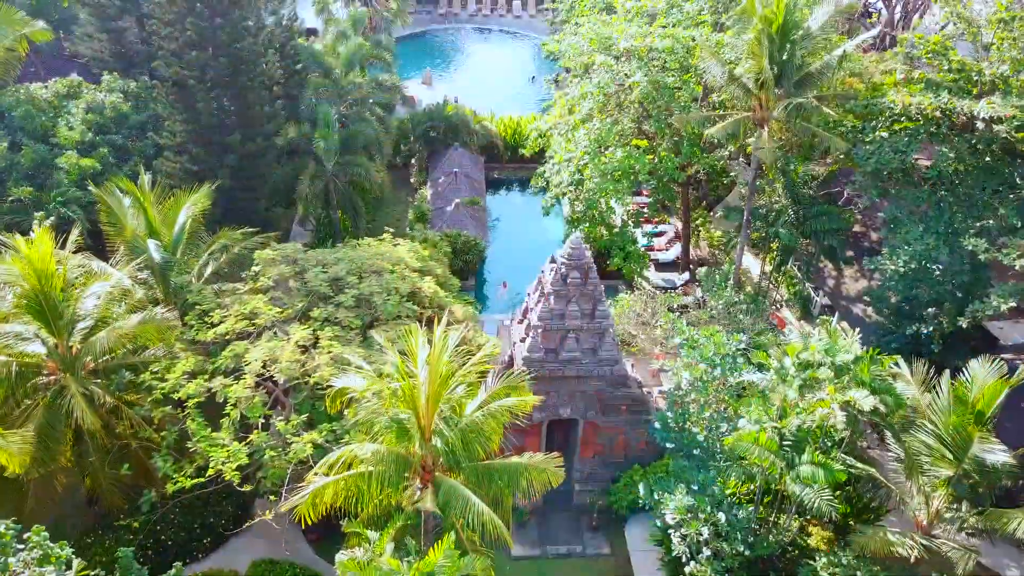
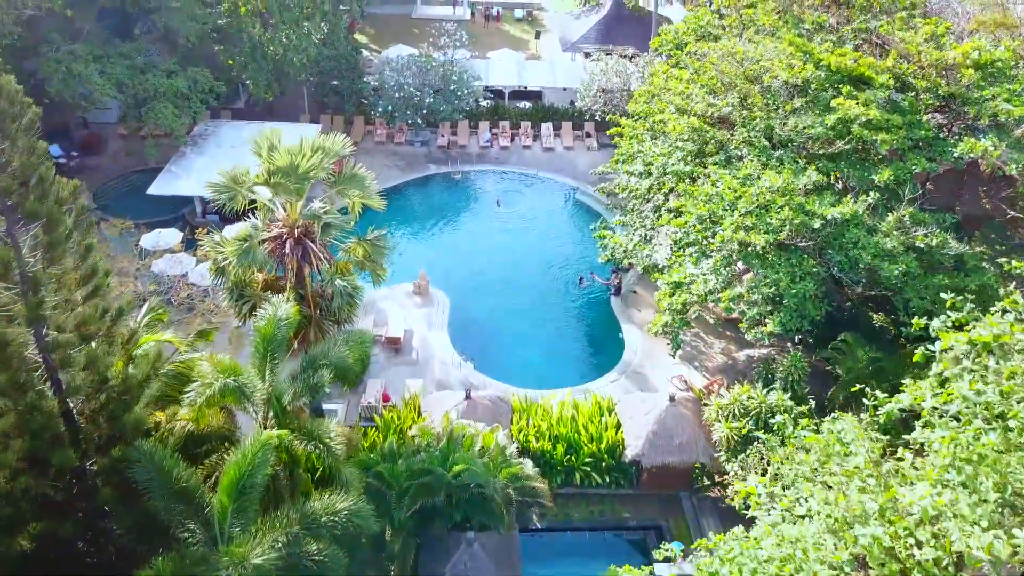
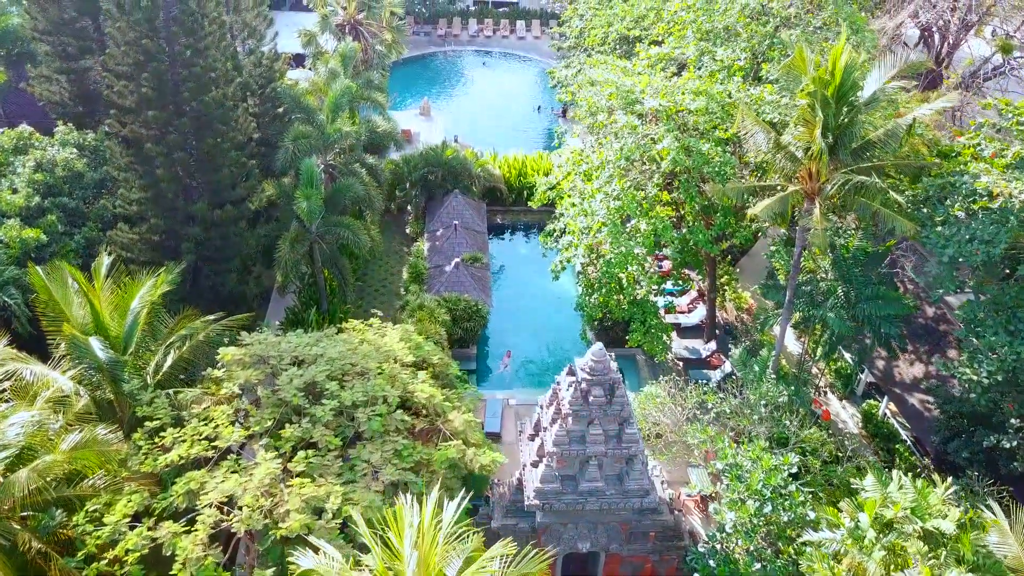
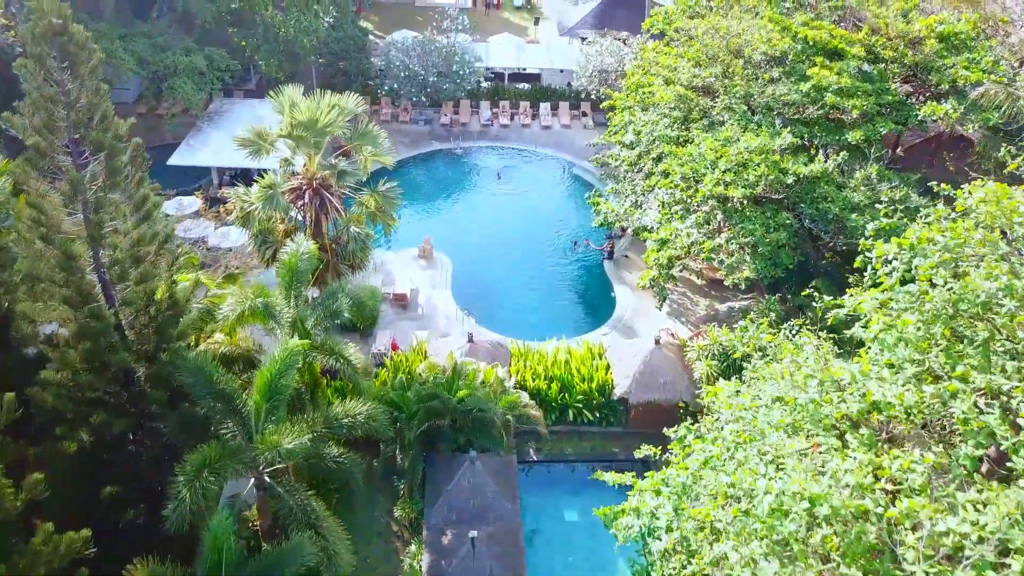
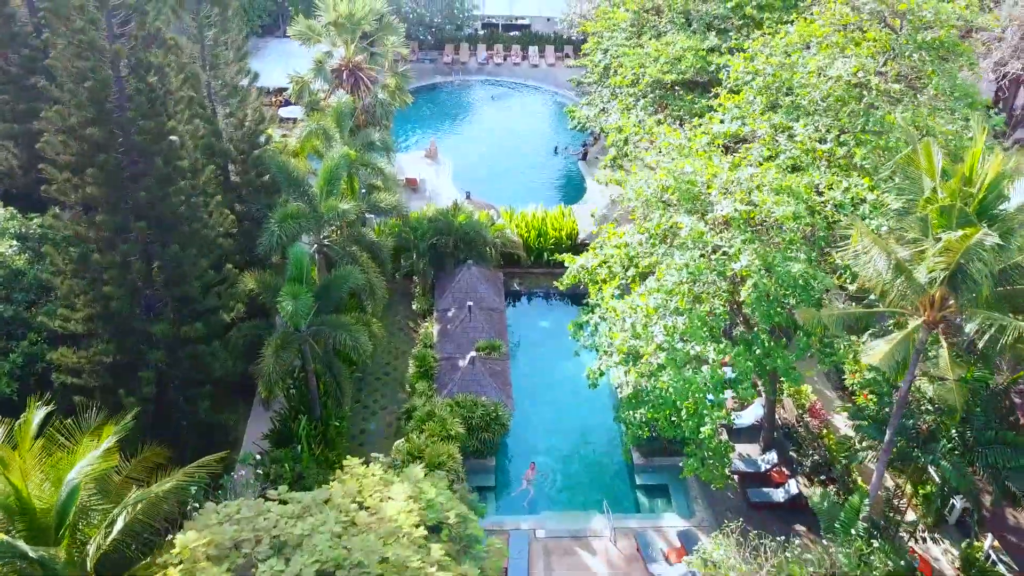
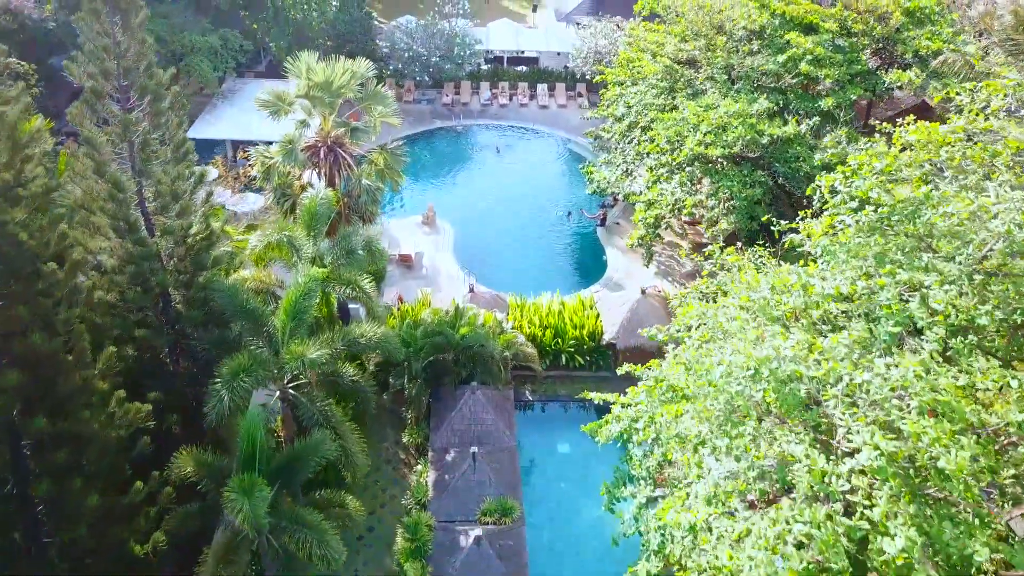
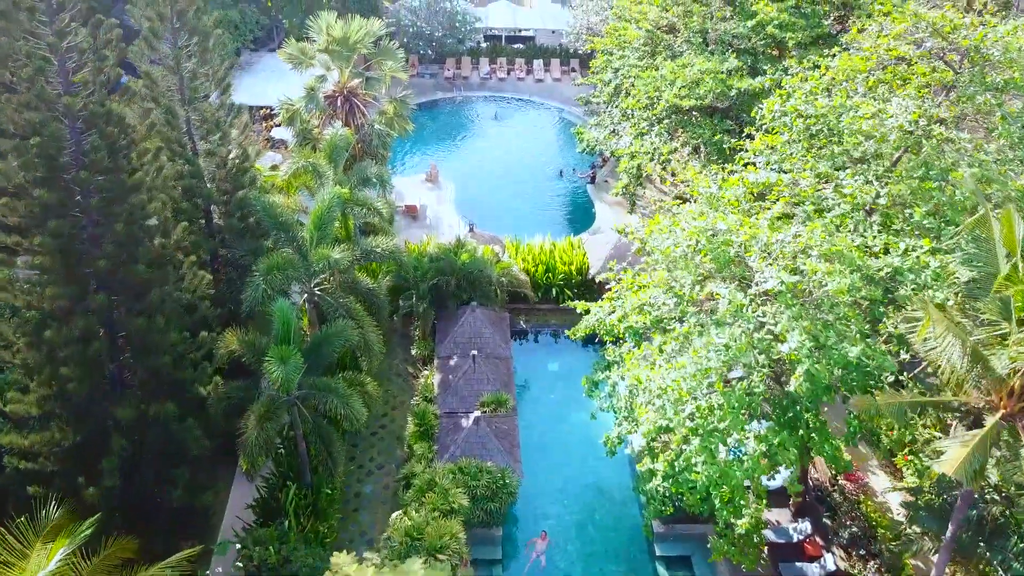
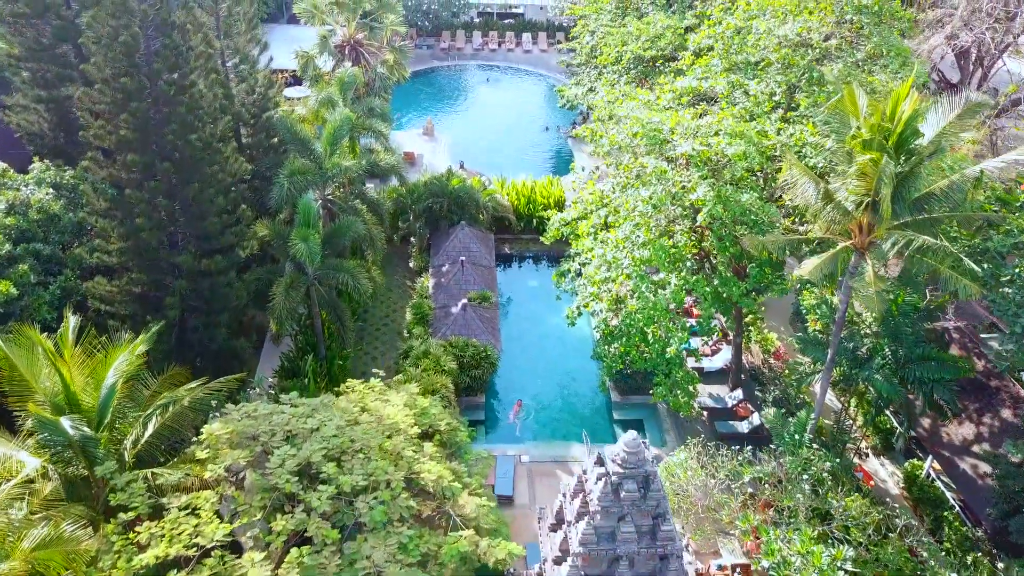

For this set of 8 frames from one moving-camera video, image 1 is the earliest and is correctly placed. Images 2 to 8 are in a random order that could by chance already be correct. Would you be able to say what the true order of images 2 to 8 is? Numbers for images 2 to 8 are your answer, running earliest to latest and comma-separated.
3, 8, 5, 7, 6, 4, 2
